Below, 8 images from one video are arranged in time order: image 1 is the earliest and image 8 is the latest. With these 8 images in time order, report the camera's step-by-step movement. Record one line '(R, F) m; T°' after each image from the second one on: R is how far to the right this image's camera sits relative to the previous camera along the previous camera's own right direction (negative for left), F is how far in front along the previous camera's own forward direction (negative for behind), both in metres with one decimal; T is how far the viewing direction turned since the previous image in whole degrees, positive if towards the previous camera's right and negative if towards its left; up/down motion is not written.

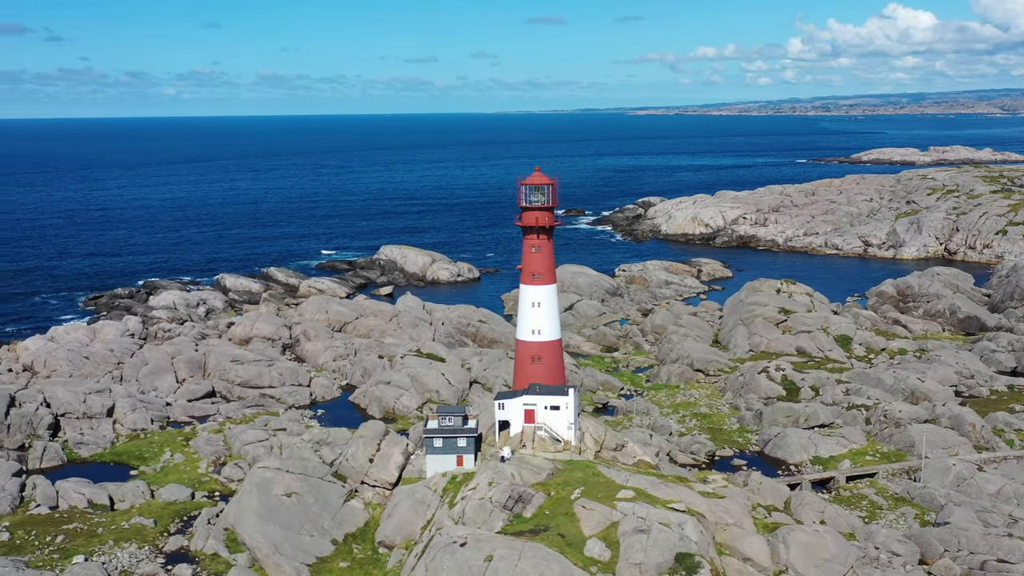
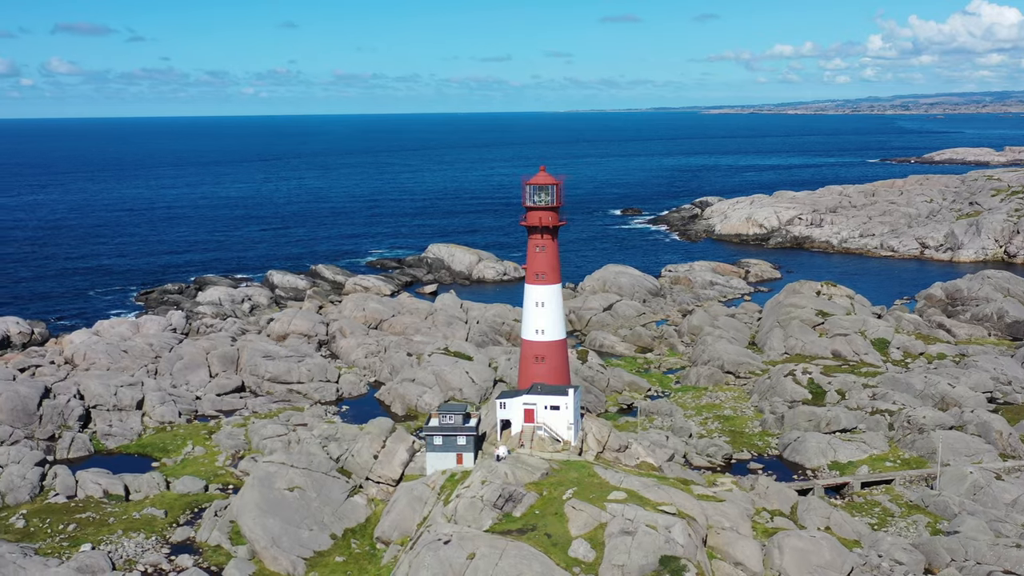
(+1.5, +0.1) m; -3°
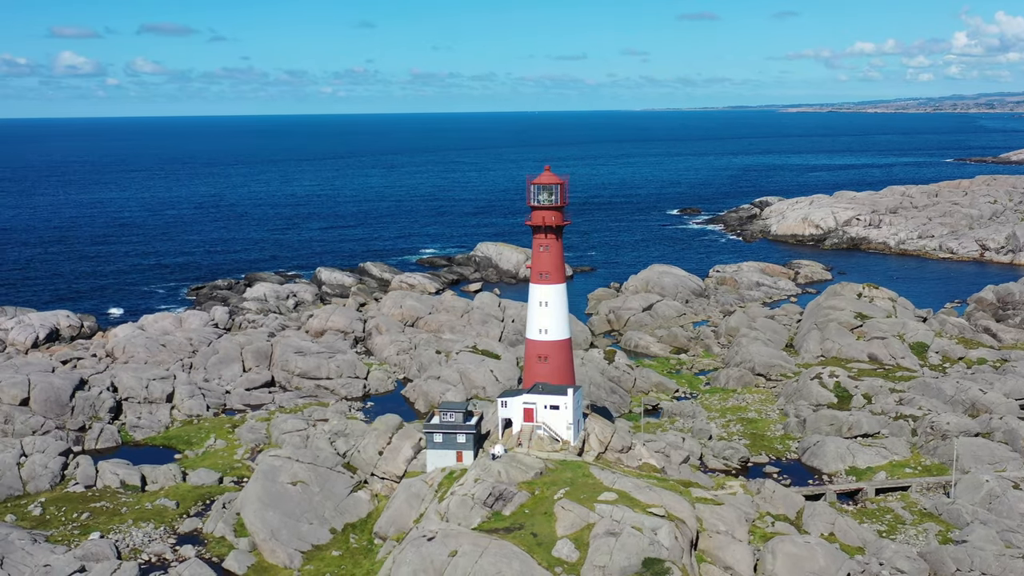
(+1.5, +0.1) m; -3°
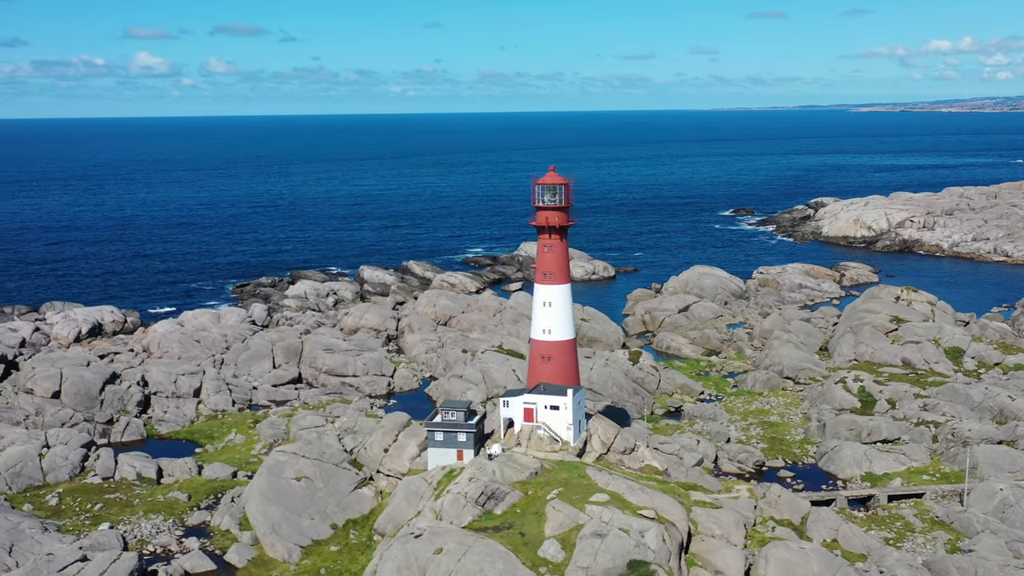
(+1.3, 0.0) m; -3°
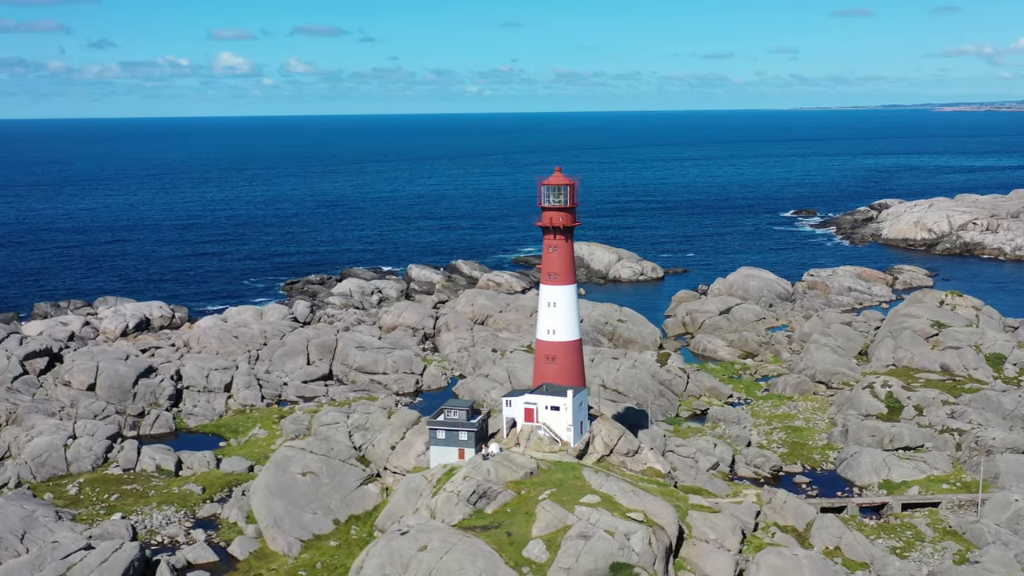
(+1.5, -0.1) m; -3°
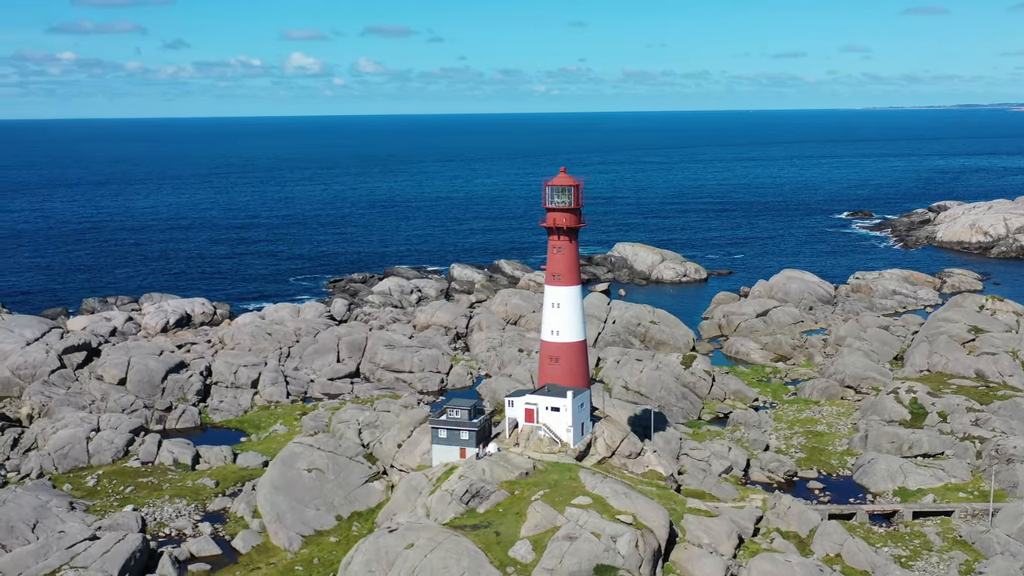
(+1.4, -0.1) m; -3°
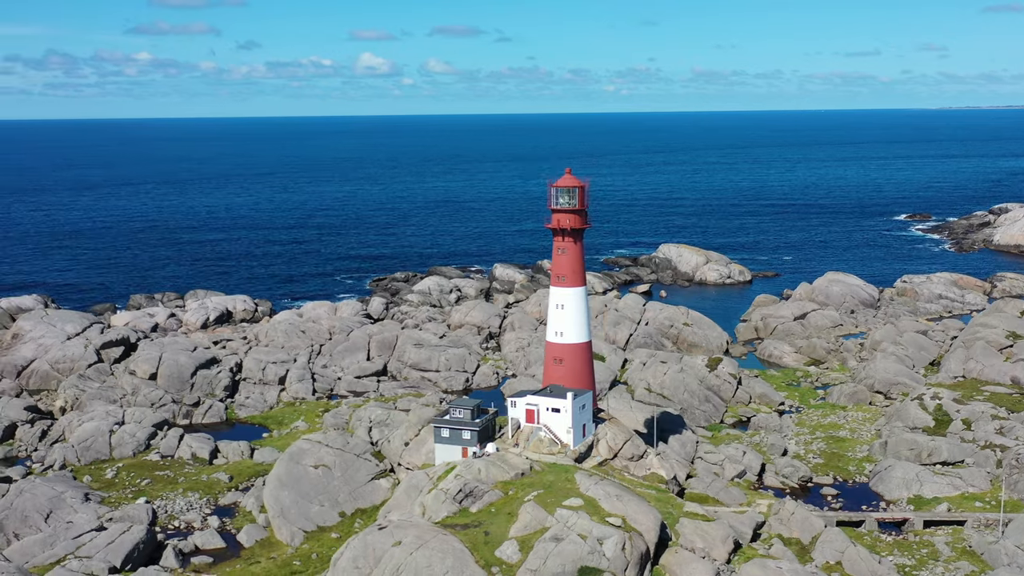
(+1.4, -0.2) m; -3°
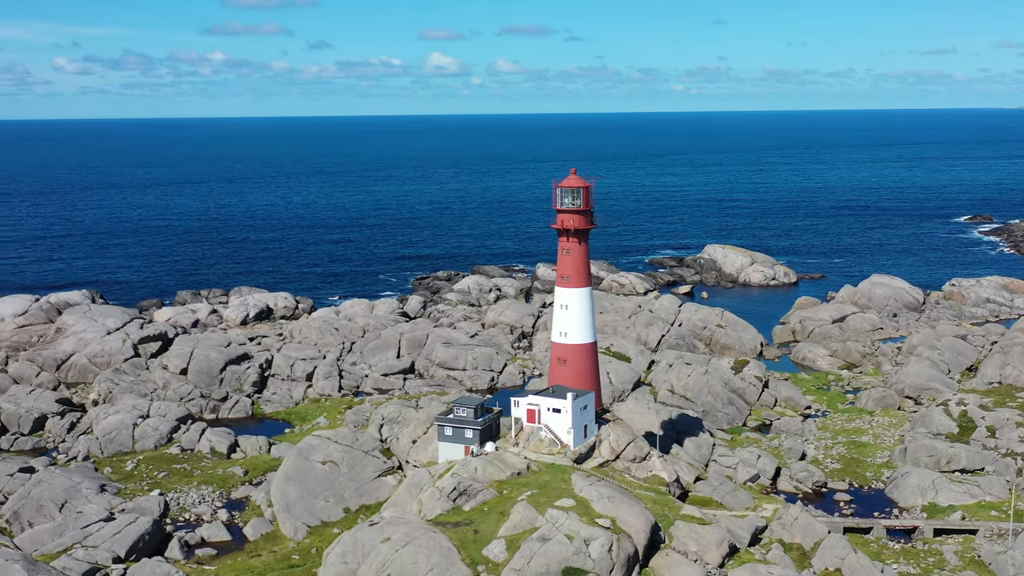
(+1.4, -0.2) m; -3°
